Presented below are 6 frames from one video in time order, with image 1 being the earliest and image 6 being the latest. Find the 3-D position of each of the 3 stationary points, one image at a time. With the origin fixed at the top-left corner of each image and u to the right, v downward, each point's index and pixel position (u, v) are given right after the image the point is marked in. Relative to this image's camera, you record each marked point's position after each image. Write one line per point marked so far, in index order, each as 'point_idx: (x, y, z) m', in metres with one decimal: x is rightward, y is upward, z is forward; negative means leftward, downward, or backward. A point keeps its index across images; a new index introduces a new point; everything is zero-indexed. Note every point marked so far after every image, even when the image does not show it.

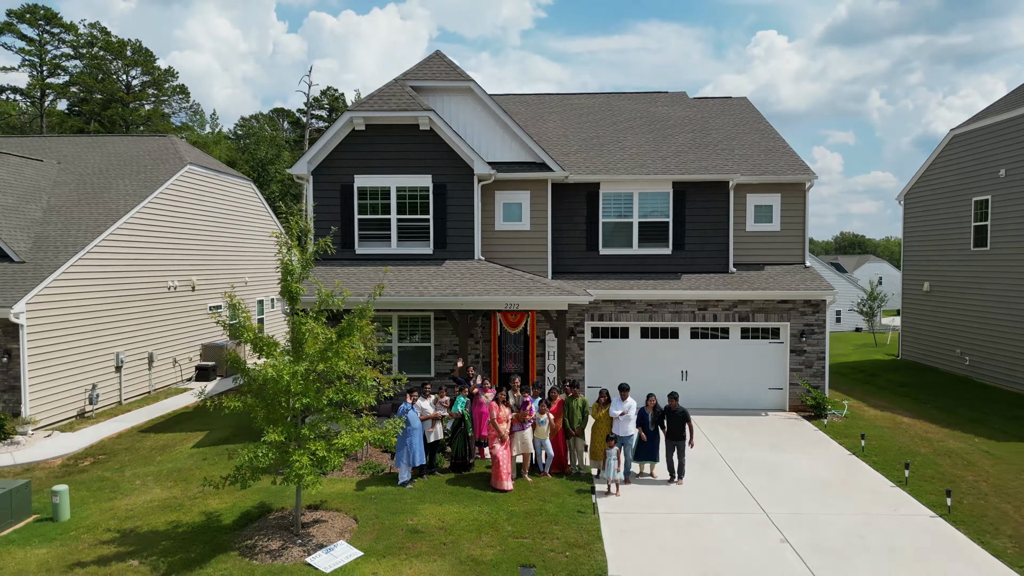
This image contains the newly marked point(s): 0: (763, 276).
0: (+4.4, +0.2, +14.1) m
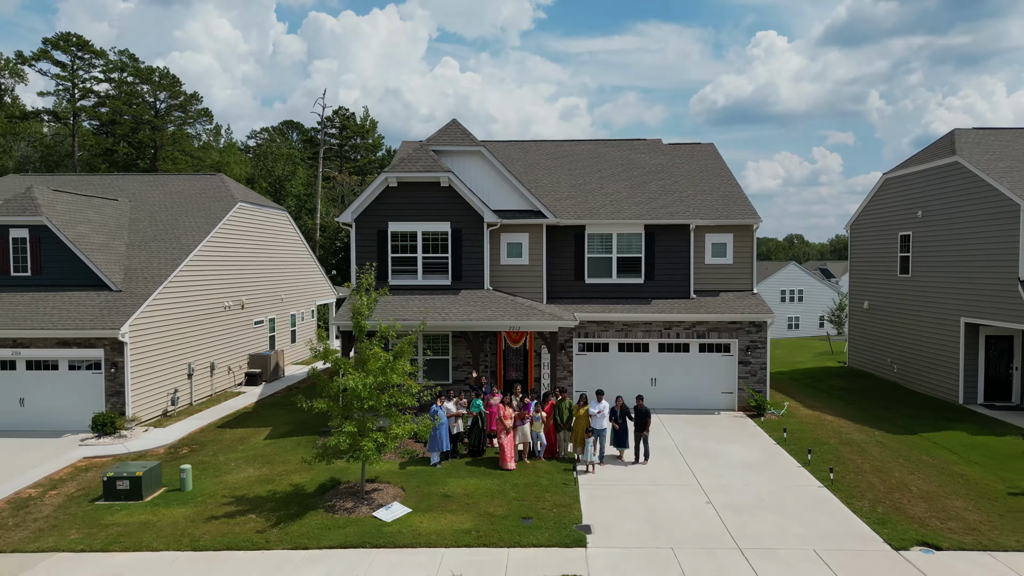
0: (+4.5, -0.3, +17.4) m
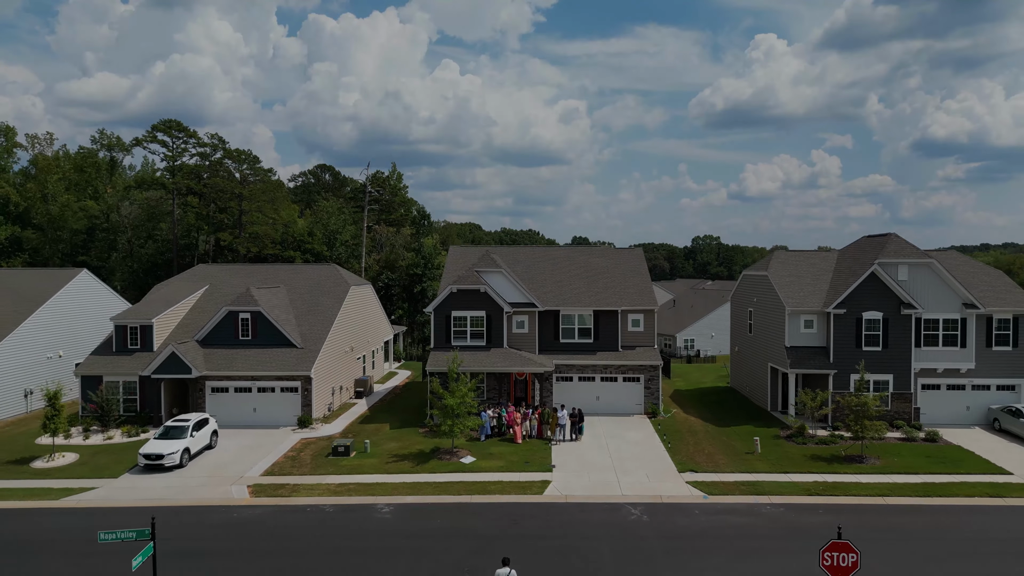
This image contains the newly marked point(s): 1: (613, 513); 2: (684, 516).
0: (+4.8, -2.5, +31.2) m
1: (+2.5, -5.6, +20.0) m
2: (+4.2, -5.6, +19.7) m
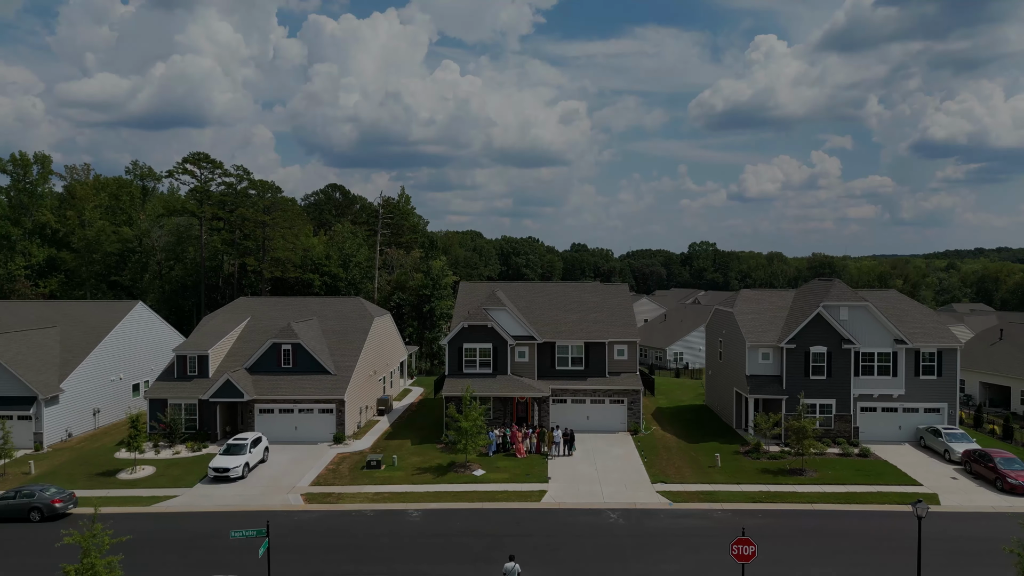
0: (+4.9, -4.1, +36.5) m
1: (+2.6, -7.2, +25.3) m
2: (+4.4, -7.2, +25.0) m
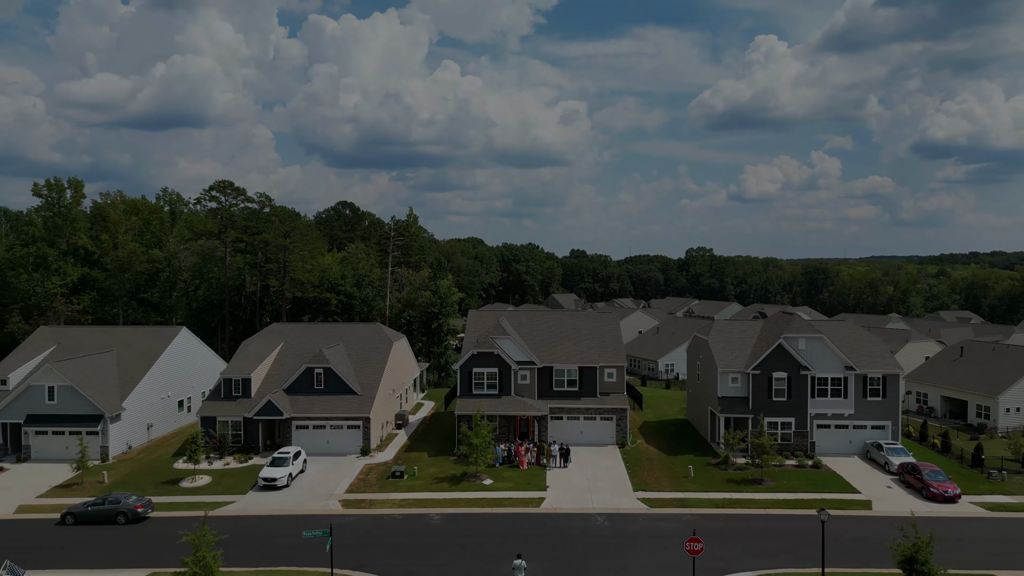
0: (+5.0, -5.8, +41.9) m
1: (+2.8, -8.9, +30.6) m
2: (+4.5, -8.9, +30.3) m
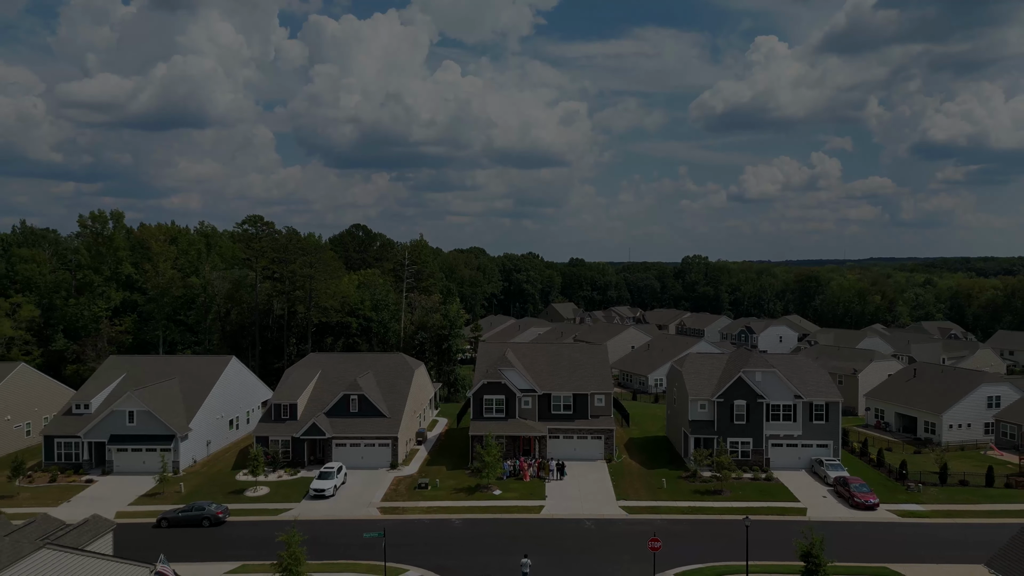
0: (+5.3, -8.3, +49.7) m
1: (+3.1, -11.3, +38.4) m
2: (+4.8, -11.3, +38.1) m
